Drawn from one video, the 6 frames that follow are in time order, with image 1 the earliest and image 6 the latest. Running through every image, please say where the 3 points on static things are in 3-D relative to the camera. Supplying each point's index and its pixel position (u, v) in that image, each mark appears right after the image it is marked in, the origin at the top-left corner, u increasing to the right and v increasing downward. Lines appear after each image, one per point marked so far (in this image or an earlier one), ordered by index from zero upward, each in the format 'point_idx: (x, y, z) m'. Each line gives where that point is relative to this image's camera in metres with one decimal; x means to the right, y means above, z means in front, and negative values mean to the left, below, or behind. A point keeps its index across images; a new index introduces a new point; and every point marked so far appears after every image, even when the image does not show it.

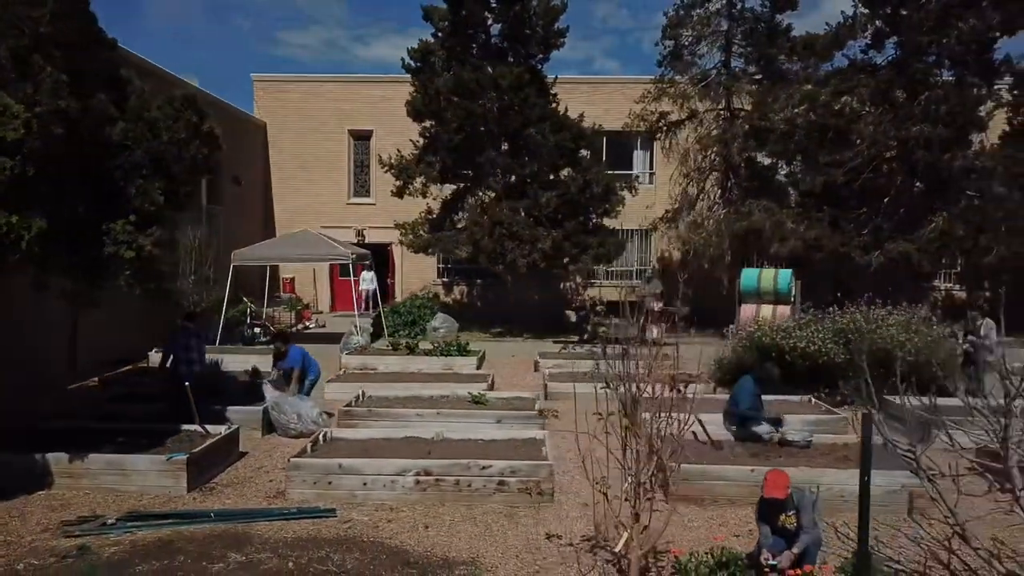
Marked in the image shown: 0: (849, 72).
0: (+7.9, +5.0, +19.1) m
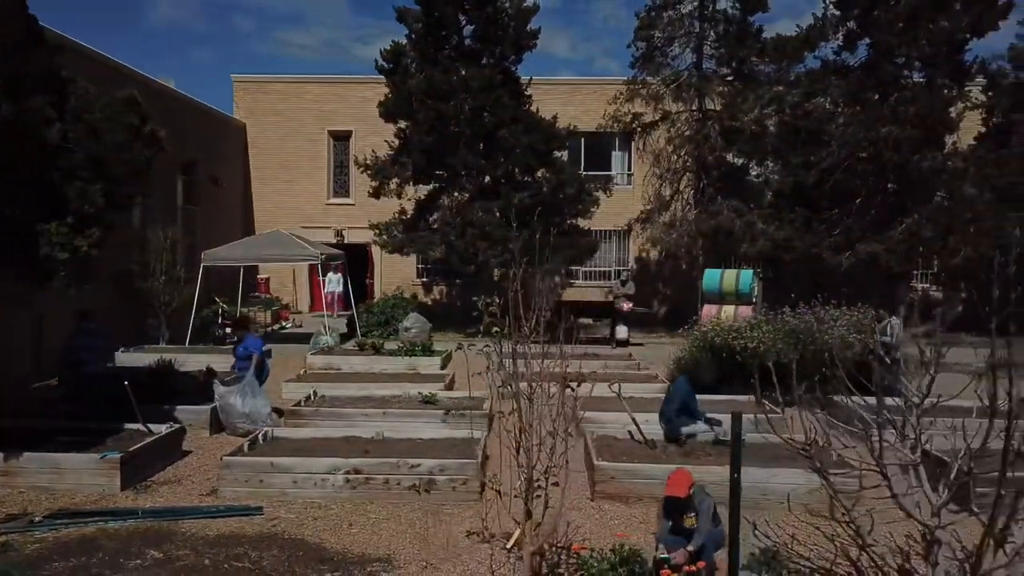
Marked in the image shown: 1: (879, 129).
0: (+7.2, +5.0, +19.2) m
1: (+8.2, +3.6, +18.4) m
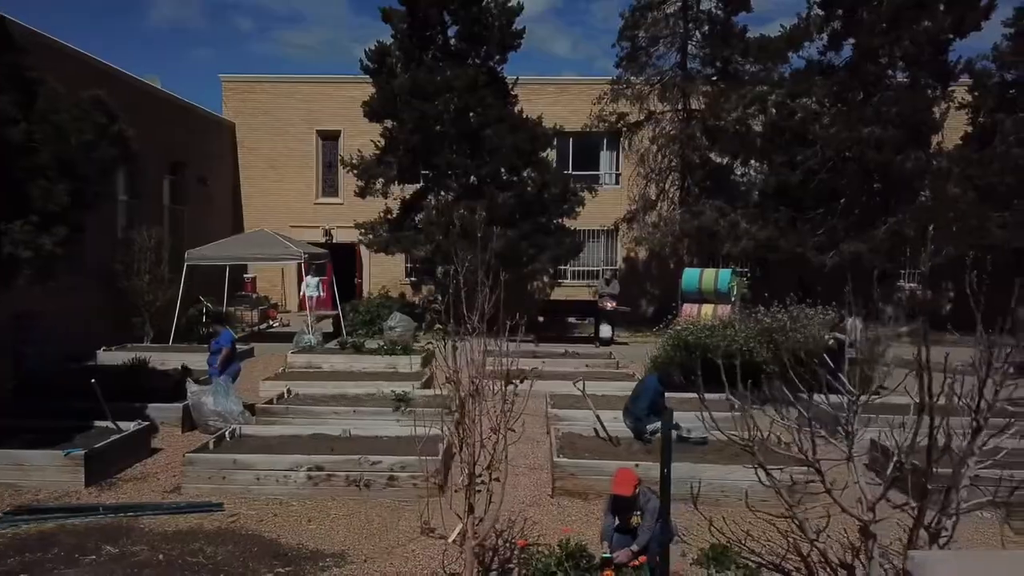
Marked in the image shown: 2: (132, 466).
0: (+6.9, +5.1, +19.3) m
1: (+7.9, +3.6, +18.5) m
2: (-3.8, -1.8, +8.3) m
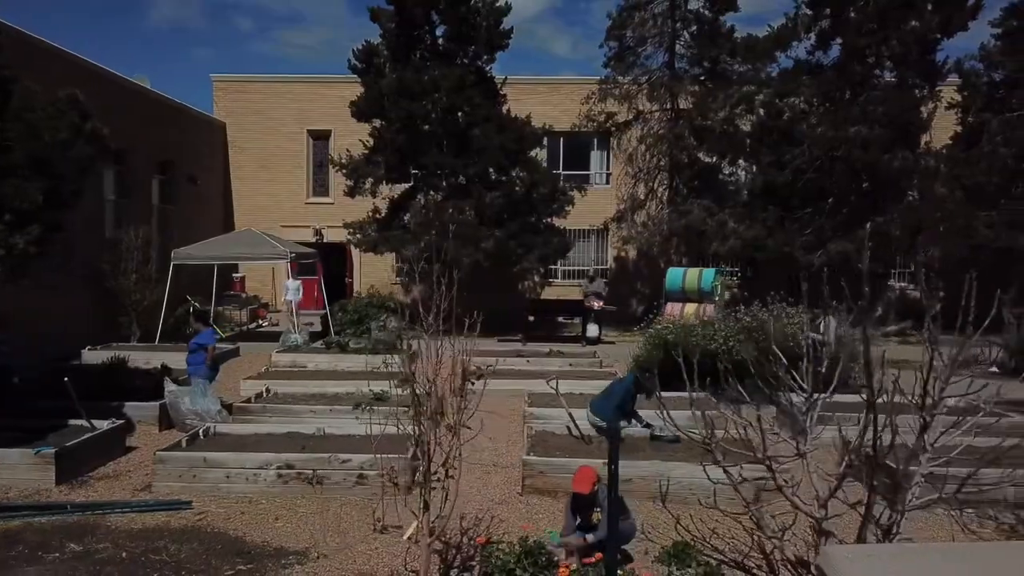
0: (+6.6, +5.1, +19.3) m
1: (+7.6, +3.6, +18.5) m
2: (-4.1, -1.8, +8.3) m
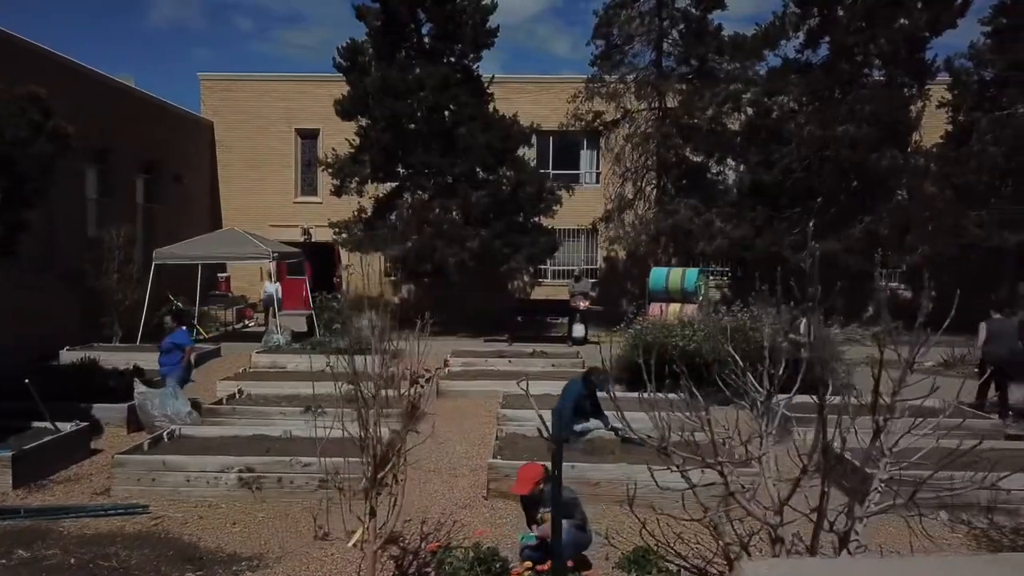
0: (+6.3, +5.1, +19.2) m
1: (+7.3, +3.6, +18.4) m
2: (-4.4, -1.8, +8.2) m
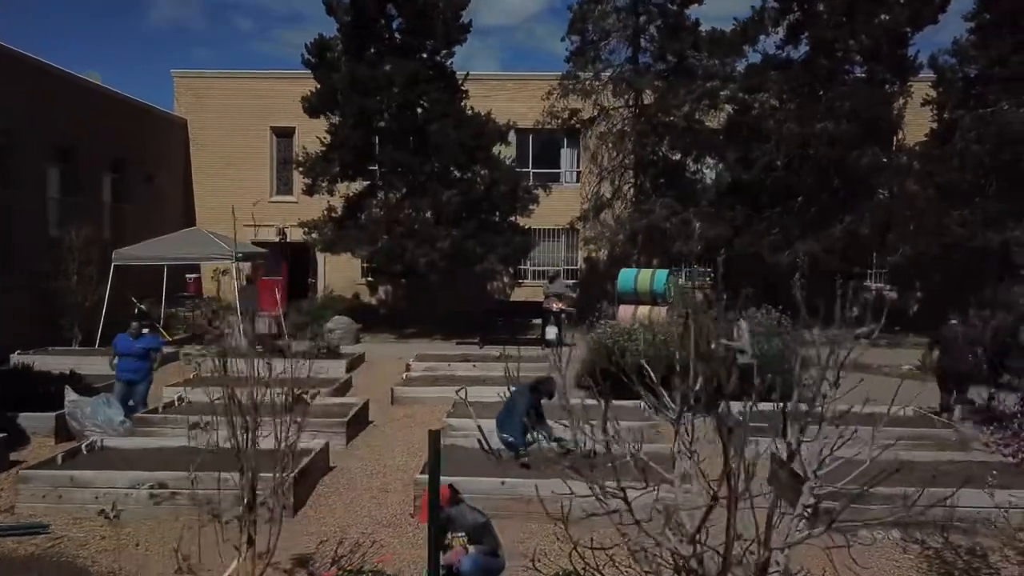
0: (+5.7, +5.0, +18.8) m
1: (+6.6, +3.6, +18.0) m
2: (-5.0, -1.8, +7.7) m
